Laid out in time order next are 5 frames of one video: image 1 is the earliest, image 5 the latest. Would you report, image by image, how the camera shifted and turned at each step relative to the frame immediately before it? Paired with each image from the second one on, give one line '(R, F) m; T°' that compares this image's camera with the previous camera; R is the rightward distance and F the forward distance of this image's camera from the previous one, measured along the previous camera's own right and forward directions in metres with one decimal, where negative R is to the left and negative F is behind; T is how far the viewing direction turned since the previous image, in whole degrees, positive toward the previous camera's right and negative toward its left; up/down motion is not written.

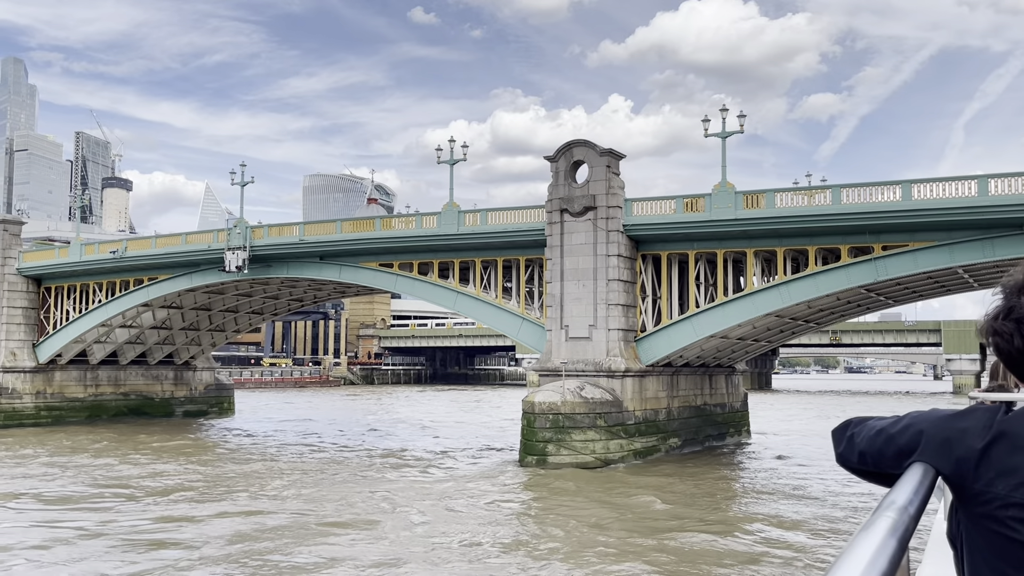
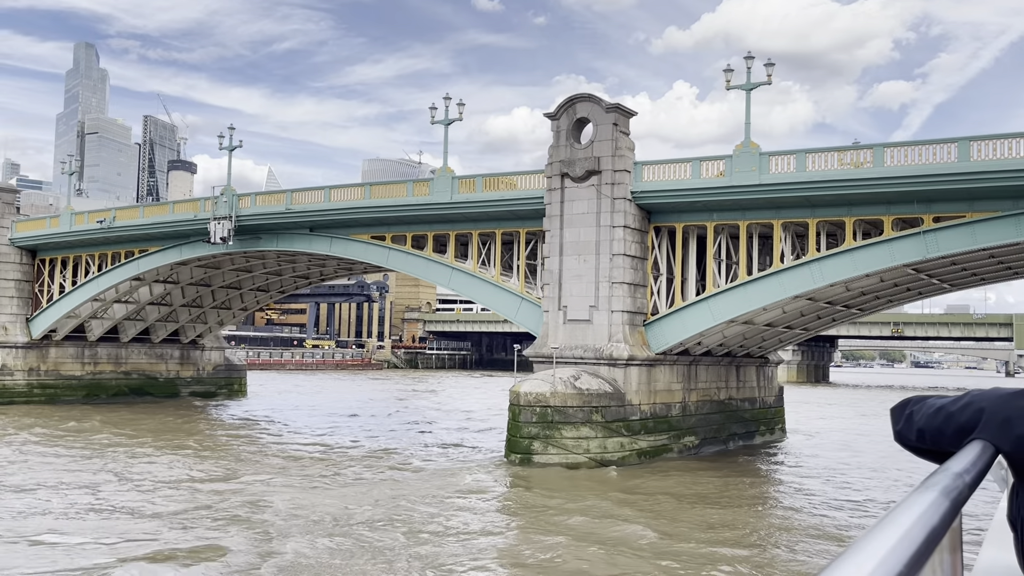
(+1.7, +3.1) m; -4°
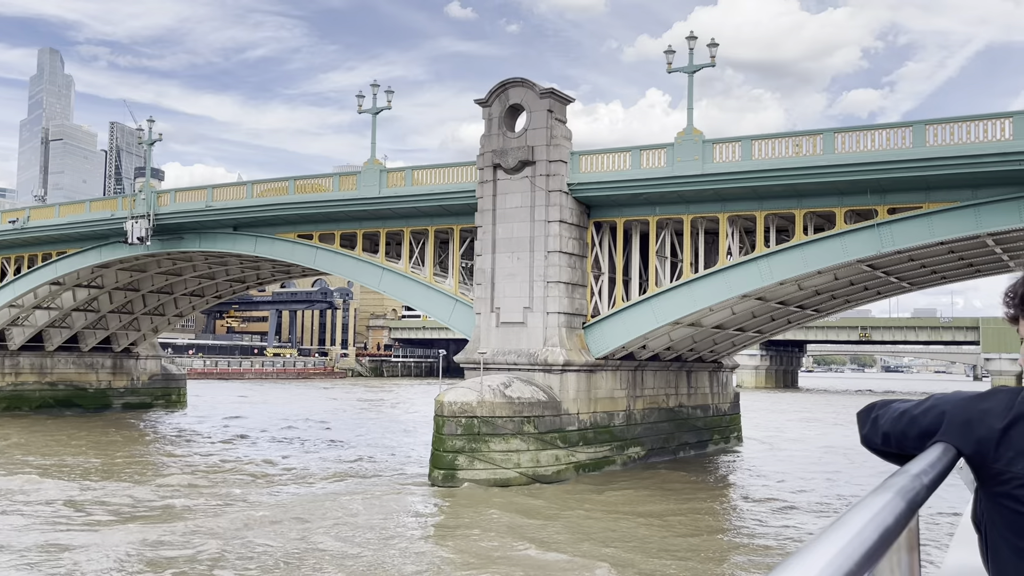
(+1.1, +1.7) m; +2°
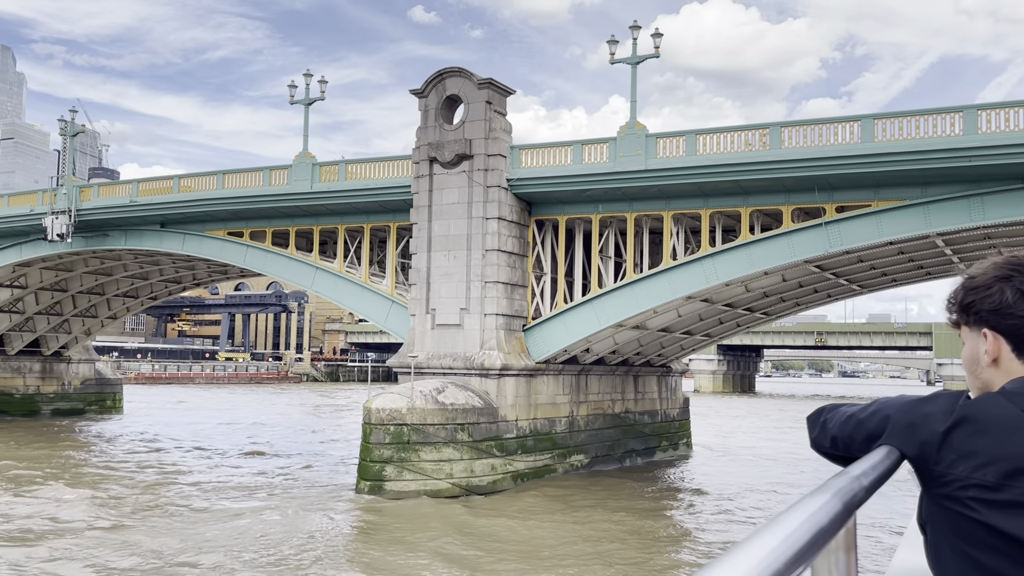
(+0.6, +1.0) m; +2°
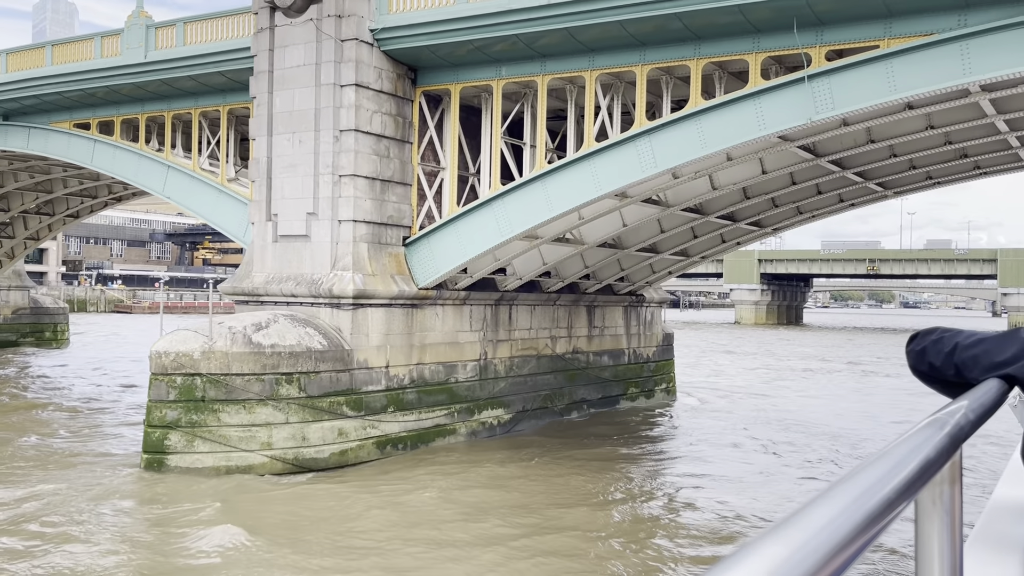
(+3.0, +5.7) m; -3°
